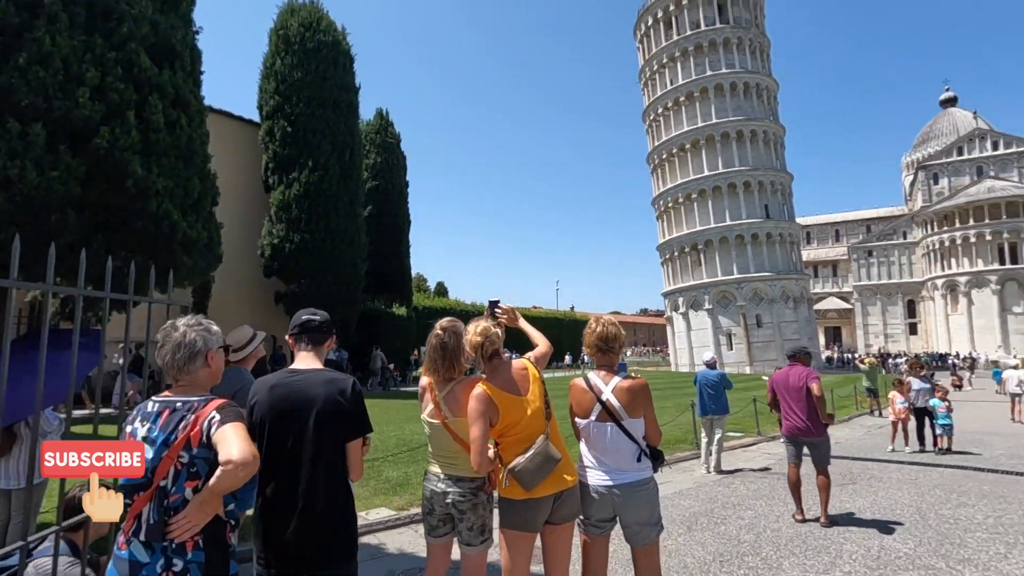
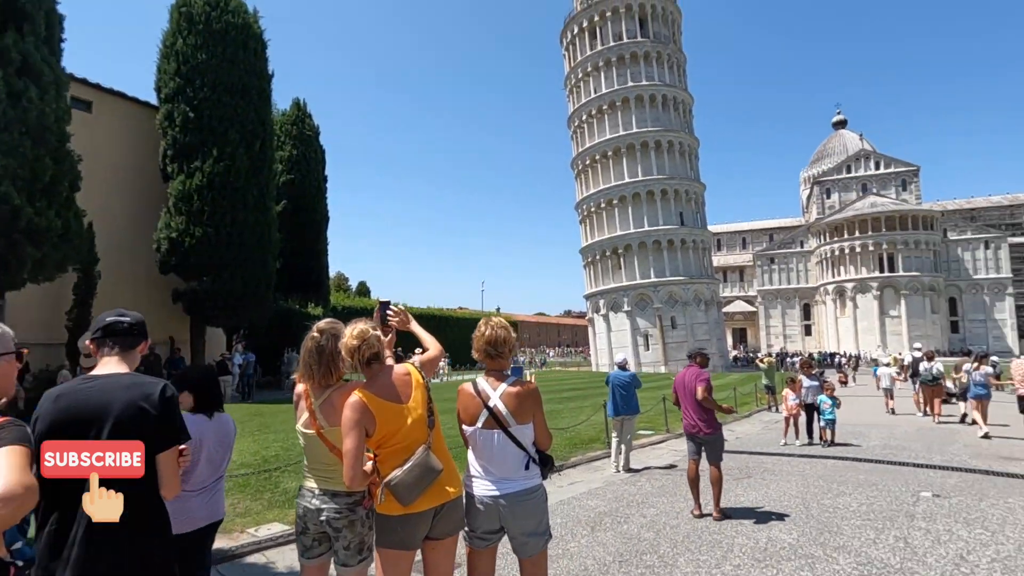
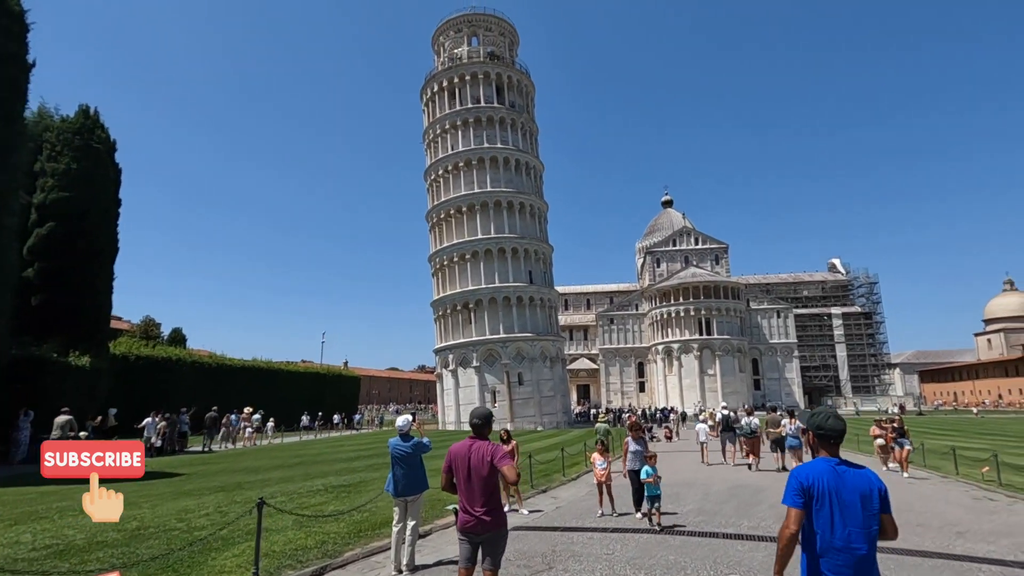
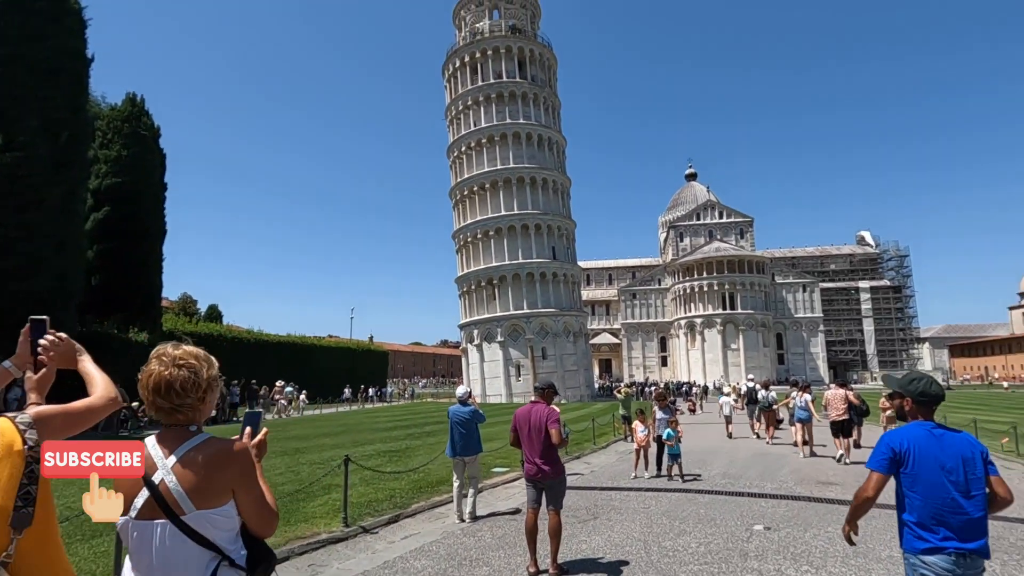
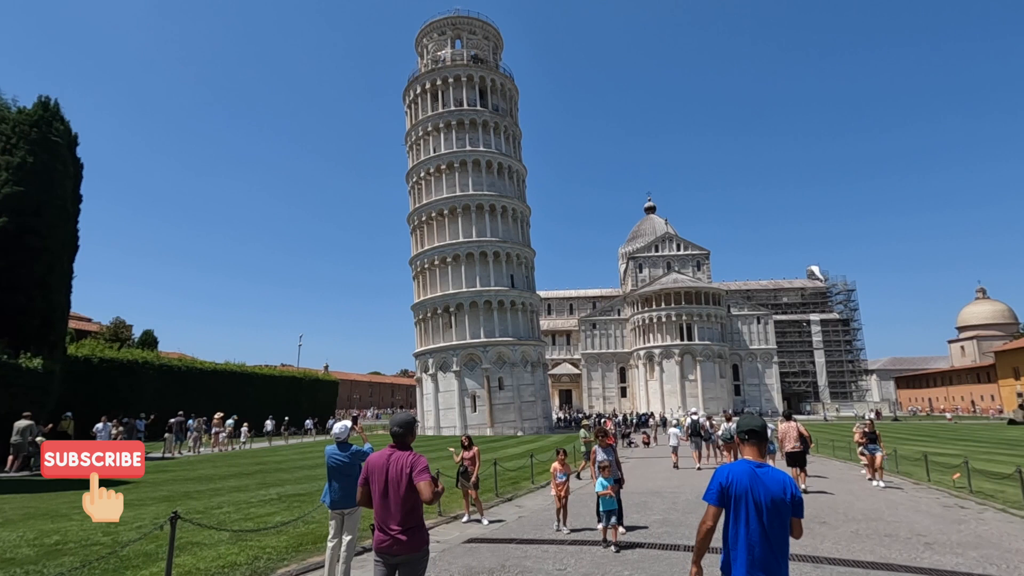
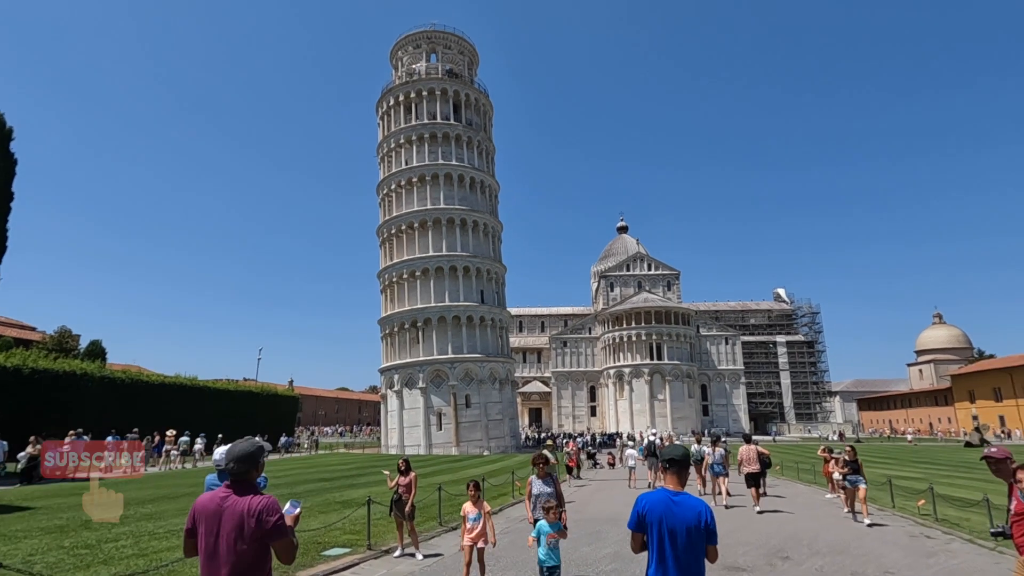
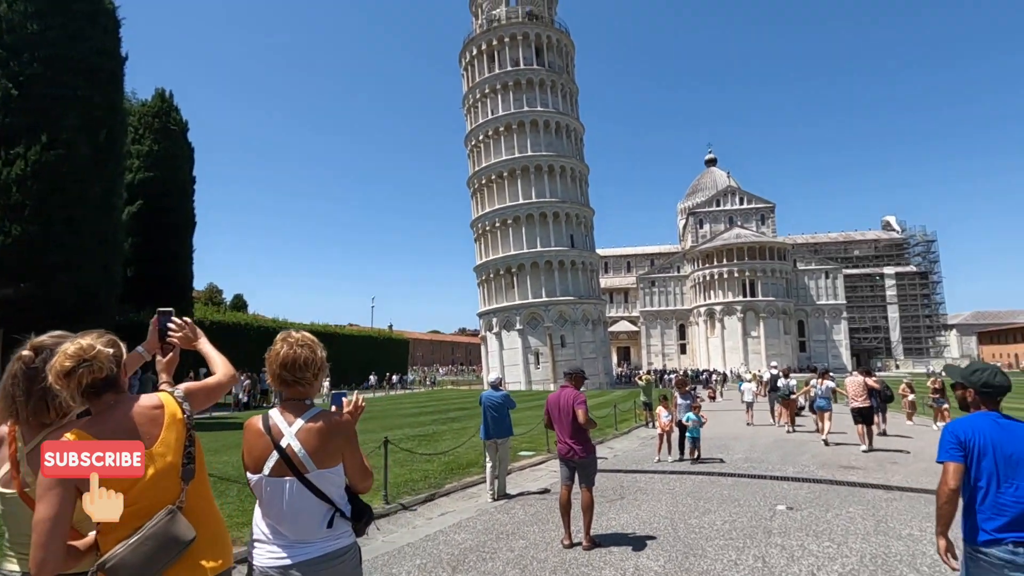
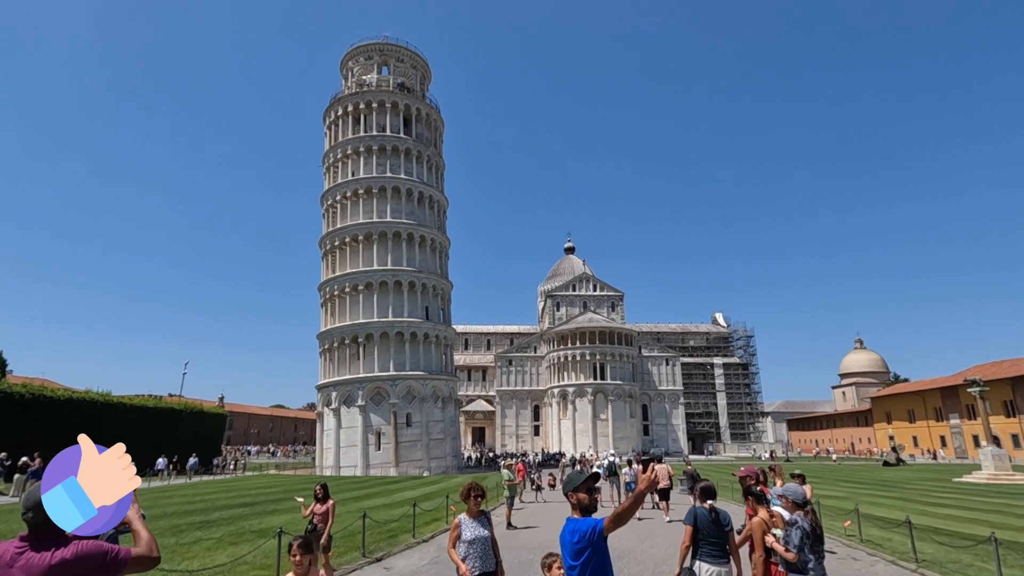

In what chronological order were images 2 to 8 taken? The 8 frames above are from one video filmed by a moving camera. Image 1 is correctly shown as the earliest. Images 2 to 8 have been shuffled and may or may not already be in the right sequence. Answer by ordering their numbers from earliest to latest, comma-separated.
2, 7, 4, 3, 5, 6, 8
